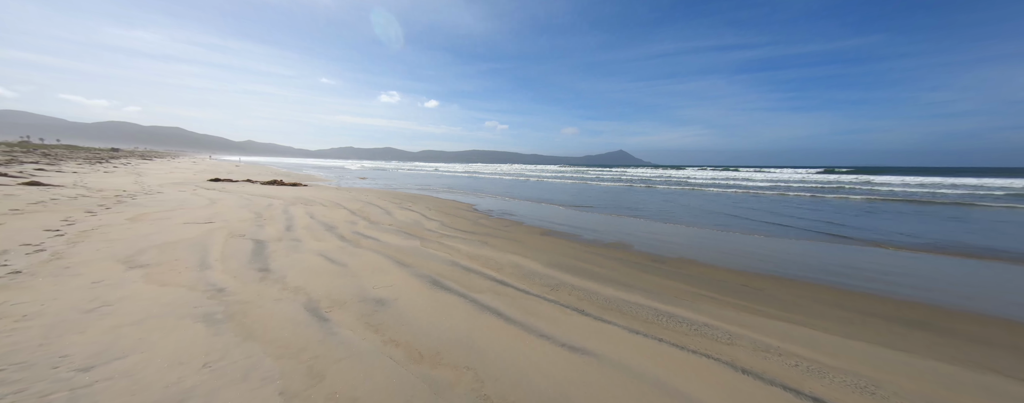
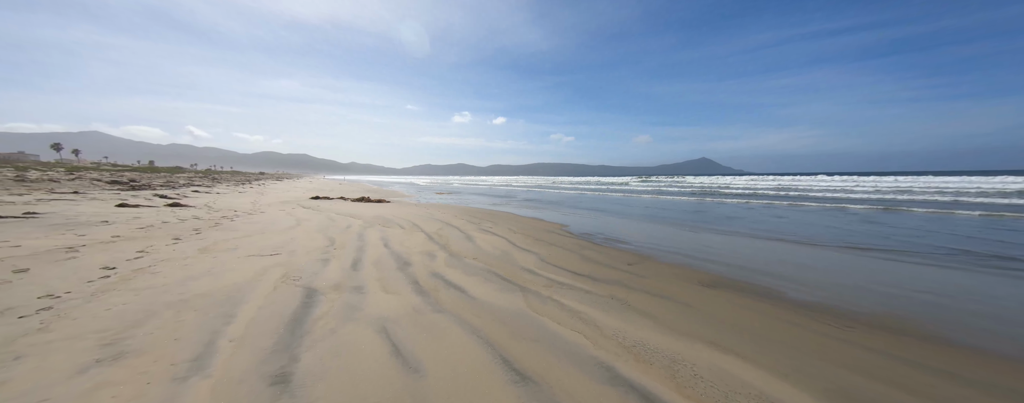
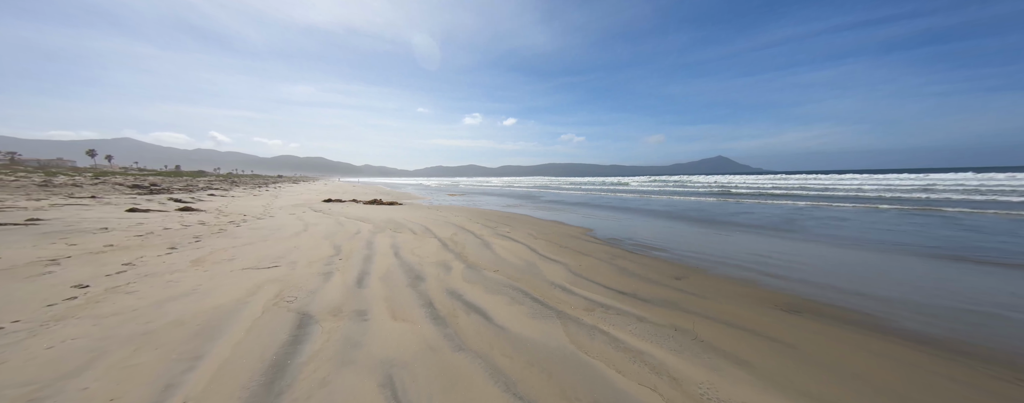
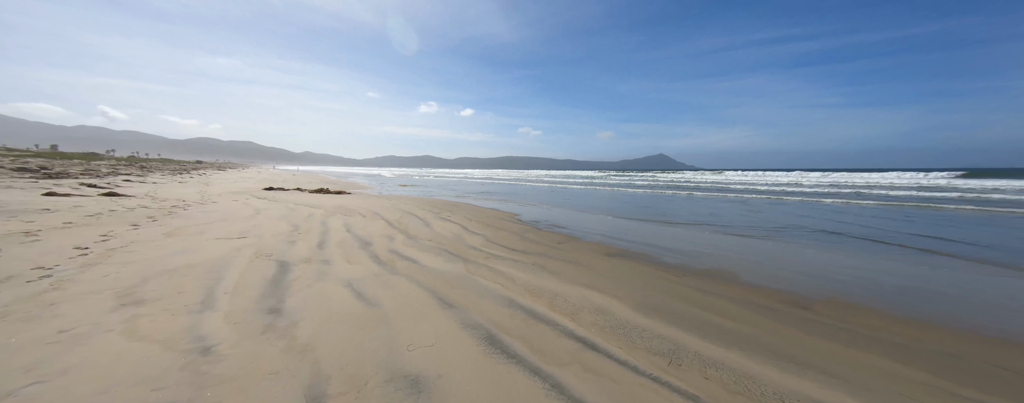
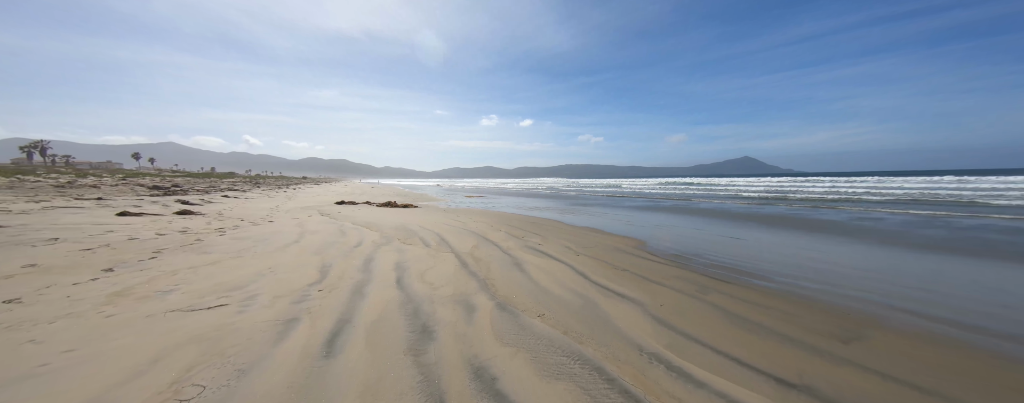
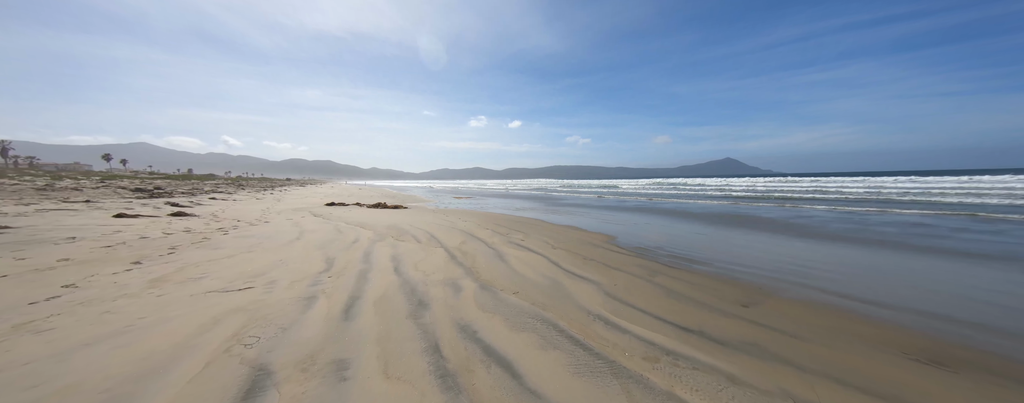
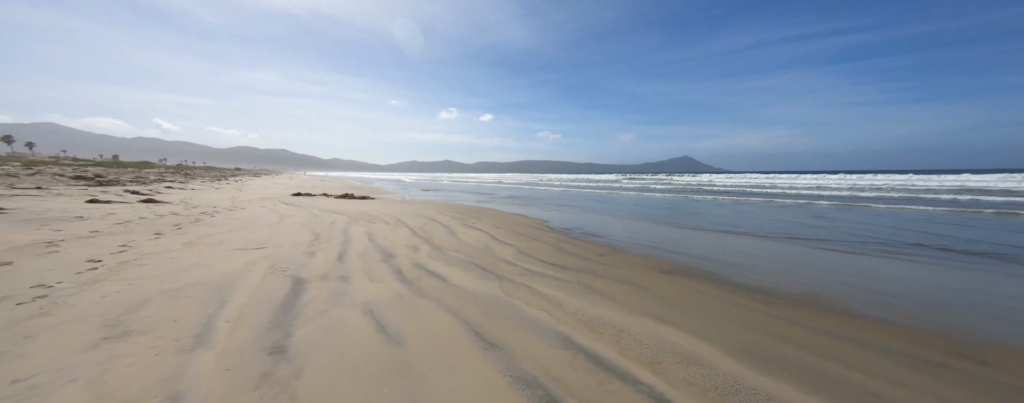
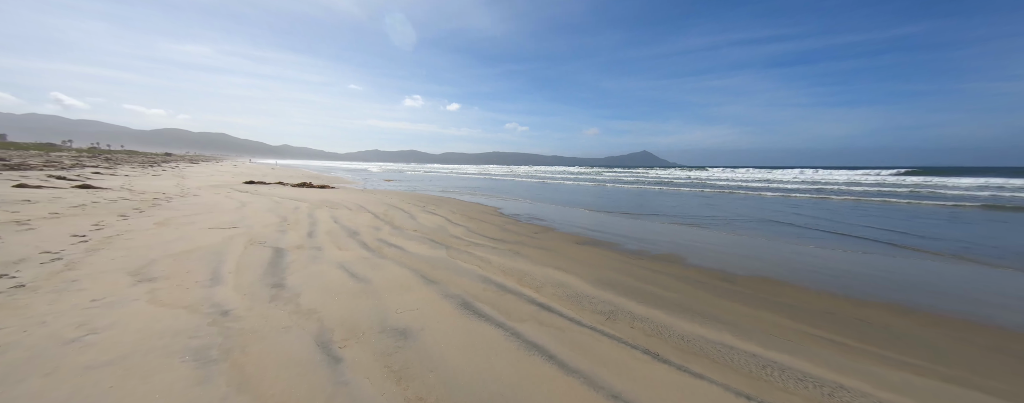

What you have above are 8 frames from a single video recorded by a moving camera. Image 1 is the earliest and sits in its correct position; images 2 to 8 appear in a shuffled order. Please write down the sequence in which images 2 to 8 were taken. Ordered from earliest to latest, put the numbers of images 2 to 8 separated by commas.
8, 4, 7, 2, 3, 6, 5
